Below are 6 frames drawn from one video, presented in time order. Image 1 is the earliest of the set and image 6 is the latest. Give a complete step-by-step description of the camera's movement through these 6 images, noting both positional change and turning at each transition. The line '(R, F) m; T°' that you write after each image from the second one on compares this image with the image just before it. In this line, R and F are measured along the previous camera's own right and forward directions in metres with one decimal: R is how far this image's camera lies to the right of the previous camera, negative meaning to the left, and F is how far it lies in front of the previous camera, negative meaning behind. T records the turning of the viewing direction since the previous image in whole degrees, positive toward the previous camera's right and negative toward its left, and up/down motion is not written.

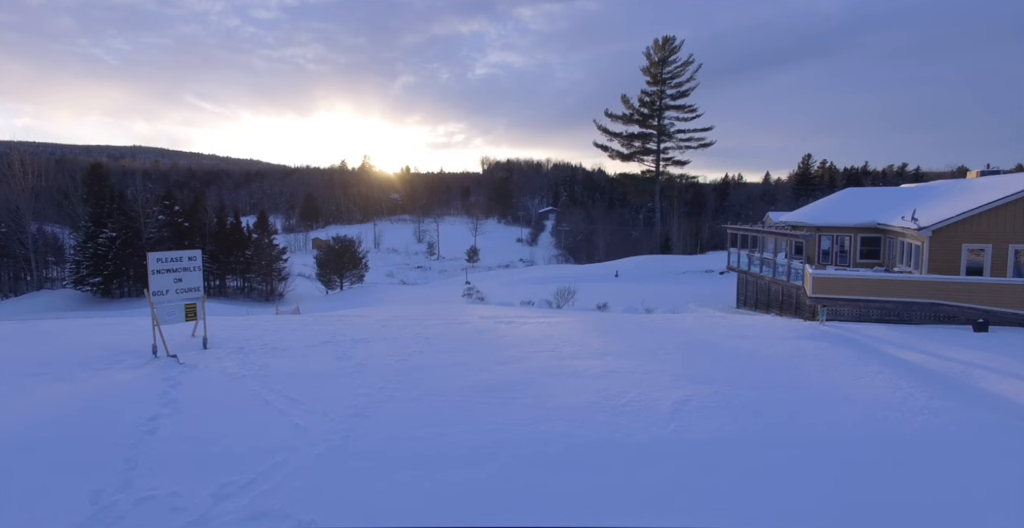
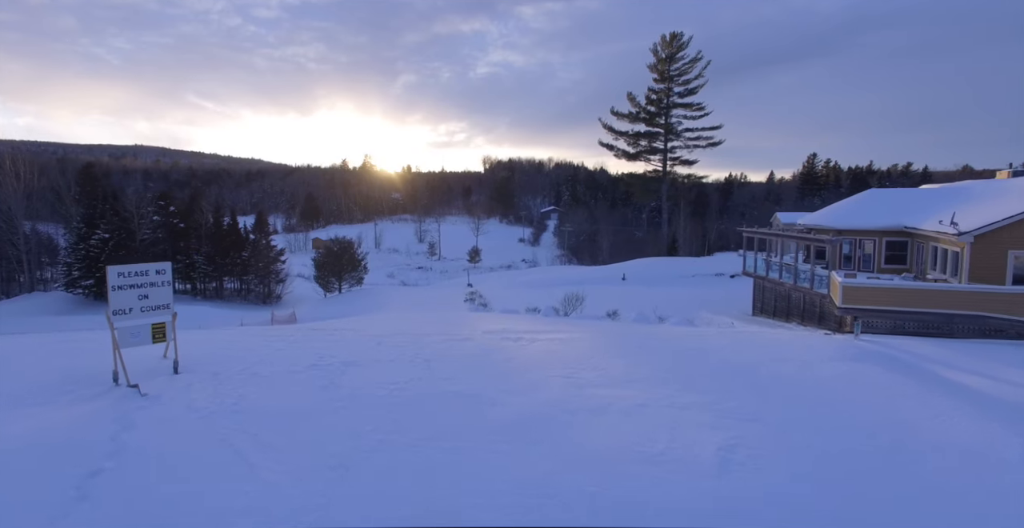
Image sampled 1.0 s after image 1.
(-0.1, +1.1) m; 0°
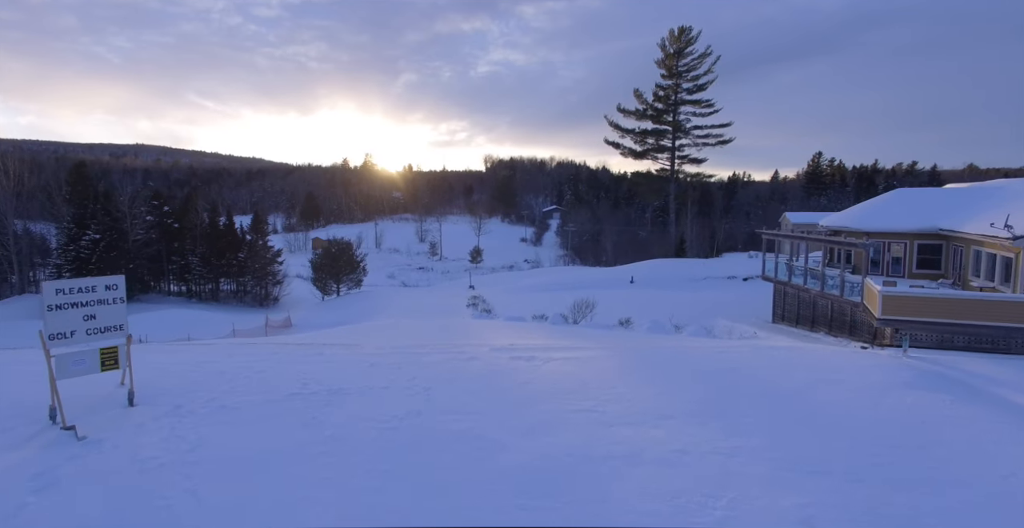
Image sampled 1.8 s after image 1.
(-0.1, +1.2) m; 0°
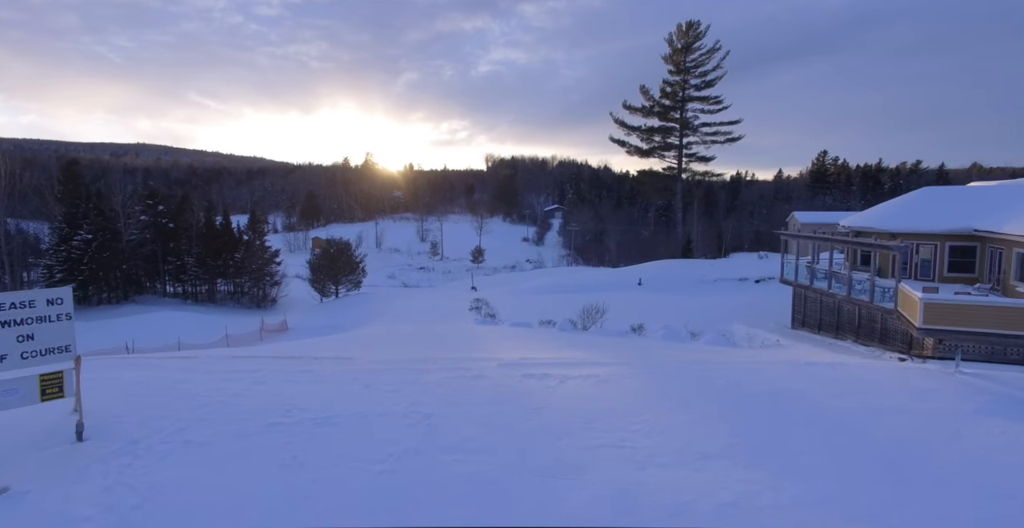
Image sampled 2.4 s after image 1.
(-0.1, +1.0) m; 0°
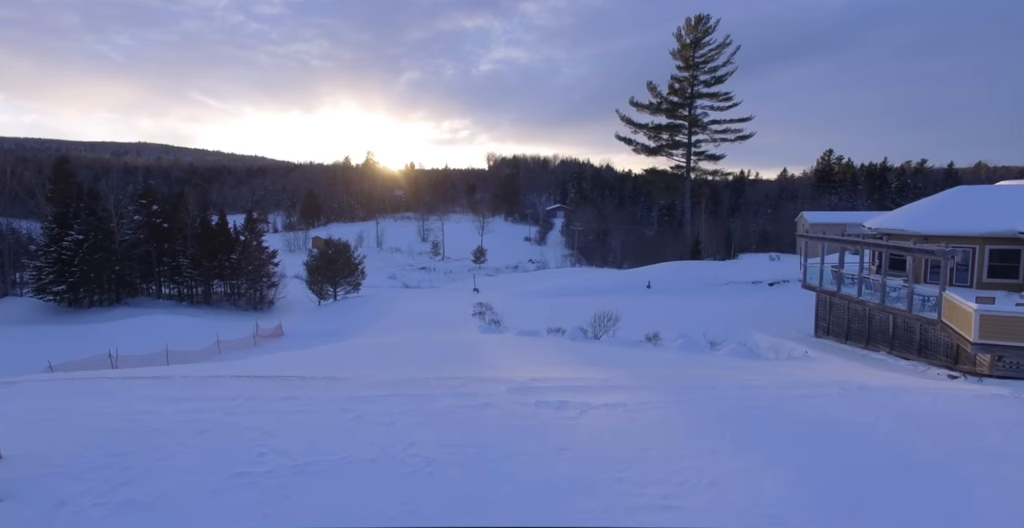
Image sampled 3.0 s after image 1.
(-0.1, +1.1) m; 0°
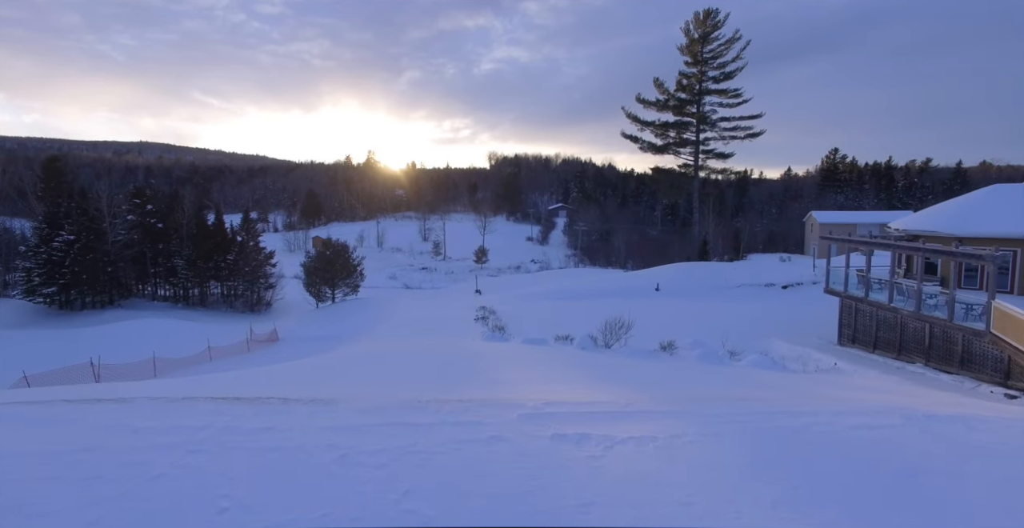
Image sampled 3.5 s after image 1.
(-0.1, +1.0) m; 0°
